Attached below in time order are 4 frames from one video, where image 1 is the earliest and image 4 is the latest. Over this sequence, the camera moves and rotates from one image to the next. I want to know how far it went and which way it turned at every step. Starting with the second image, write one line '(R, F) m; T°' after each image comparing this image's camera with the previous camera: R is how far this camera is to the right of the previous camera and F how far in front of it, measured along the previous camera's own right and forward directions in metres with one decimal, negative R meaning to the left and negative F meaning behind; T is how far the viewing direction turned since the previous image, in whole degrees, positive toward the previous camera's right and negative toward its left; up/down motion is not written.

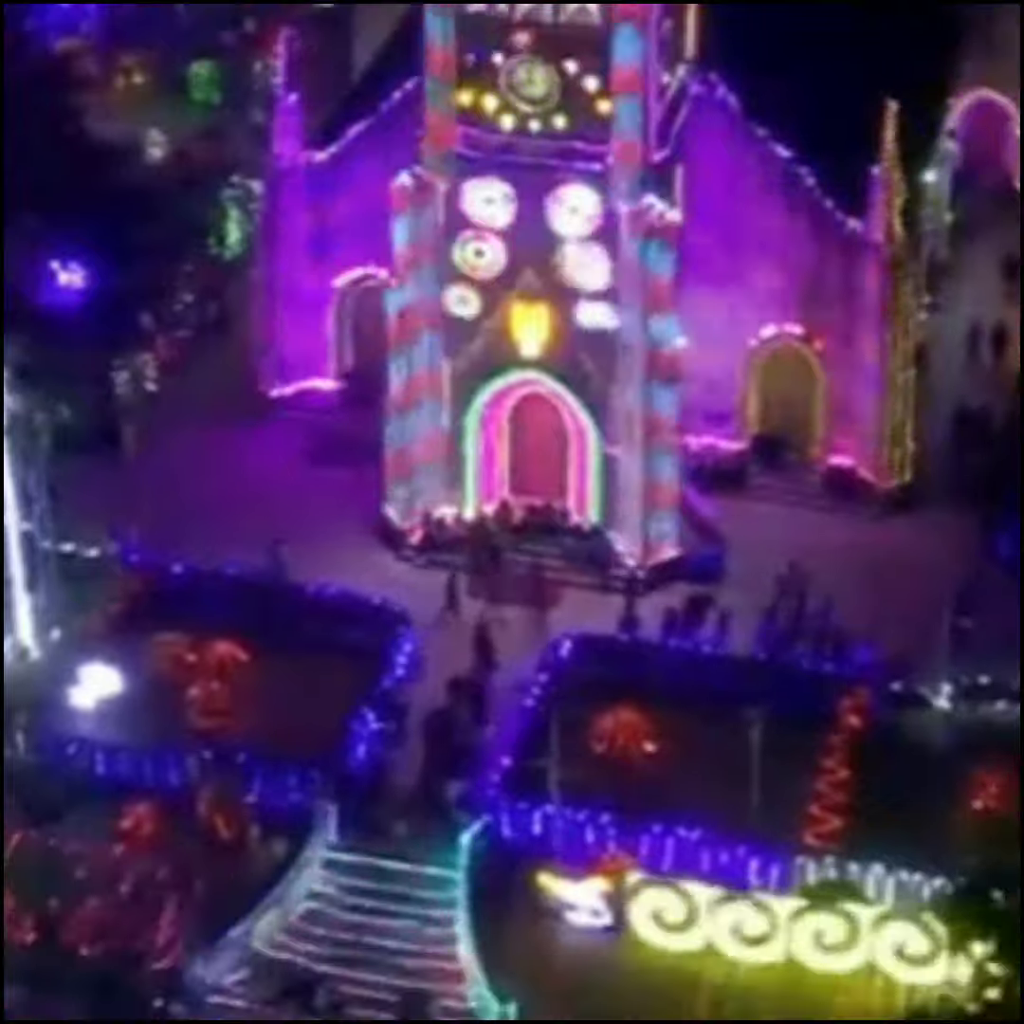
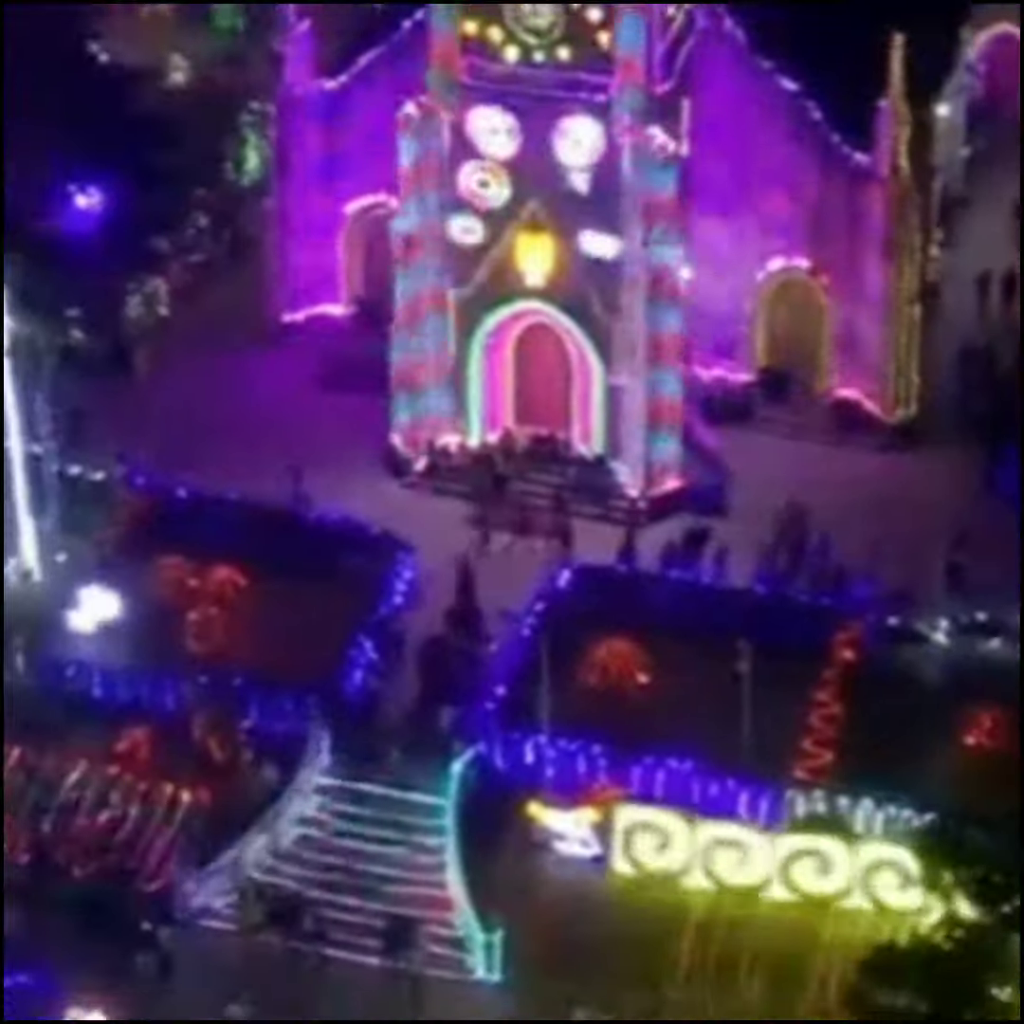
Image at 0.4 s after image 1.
(0.0, 0.0) m; 0°
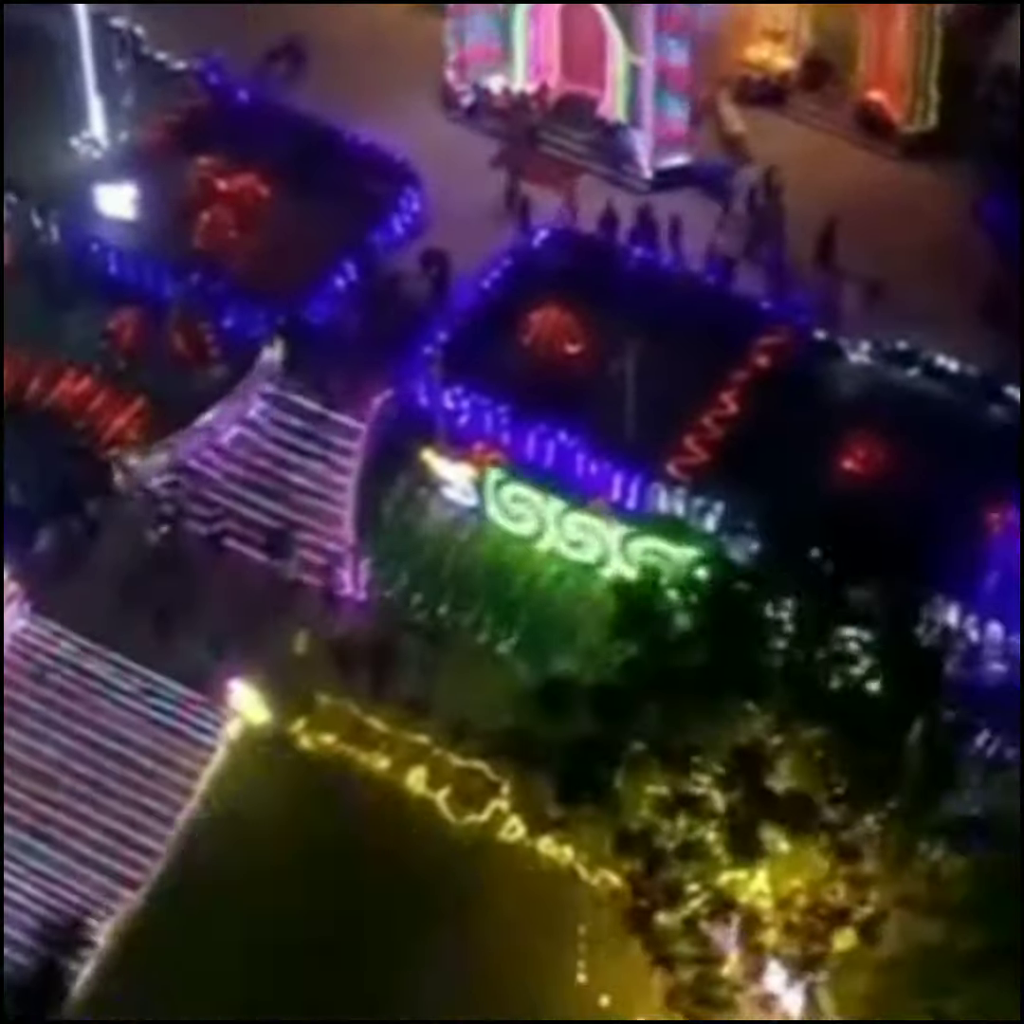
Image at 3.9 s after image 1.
(+5.0, -2.0) m; -9°
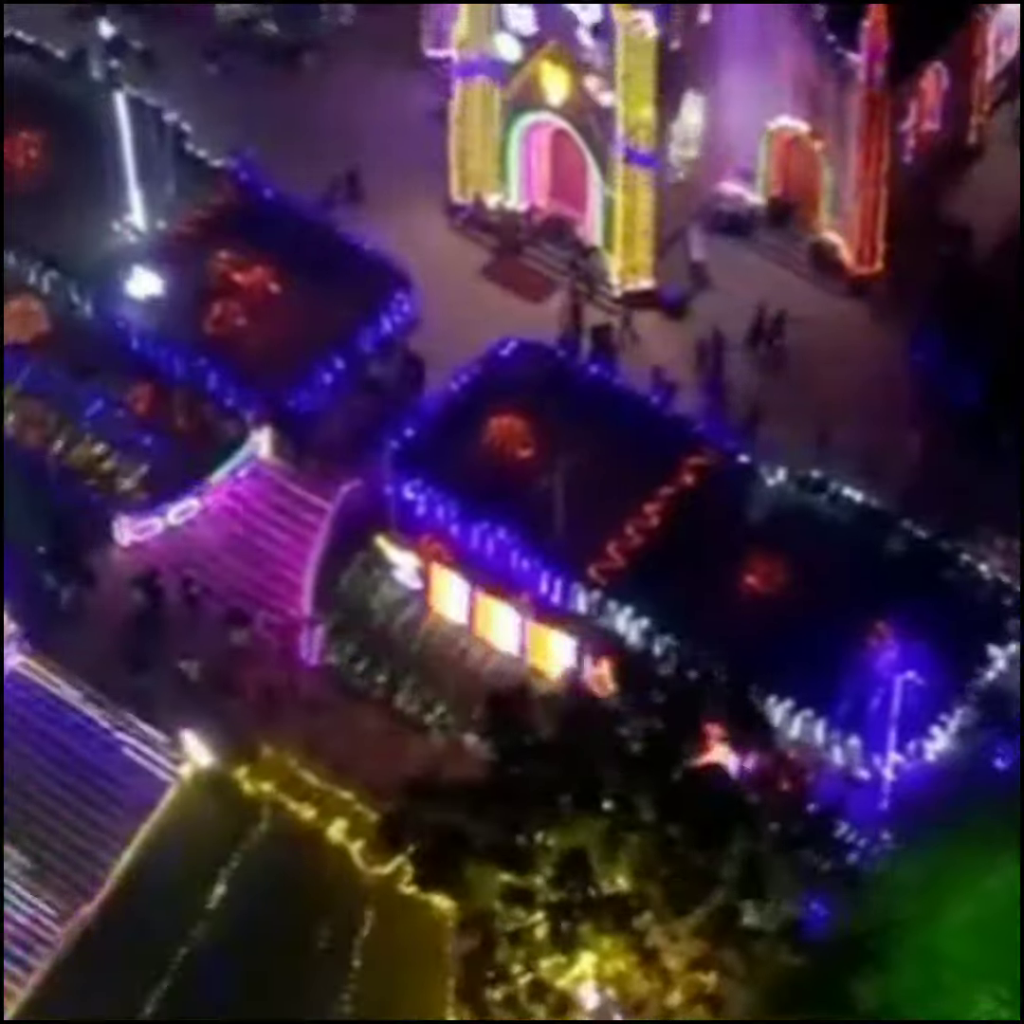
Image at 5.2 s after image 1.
(+1.9, -3.7) m; -3°
